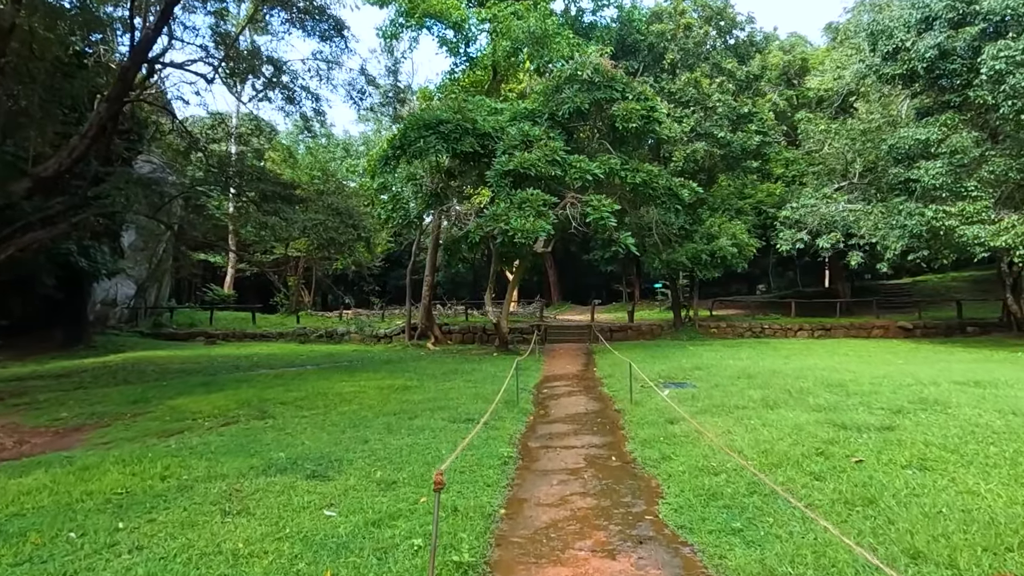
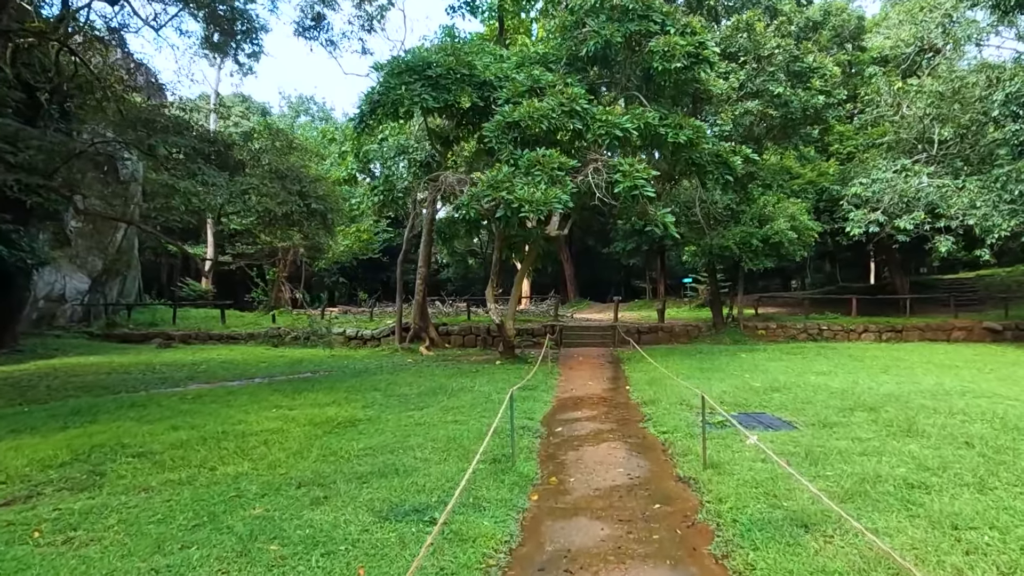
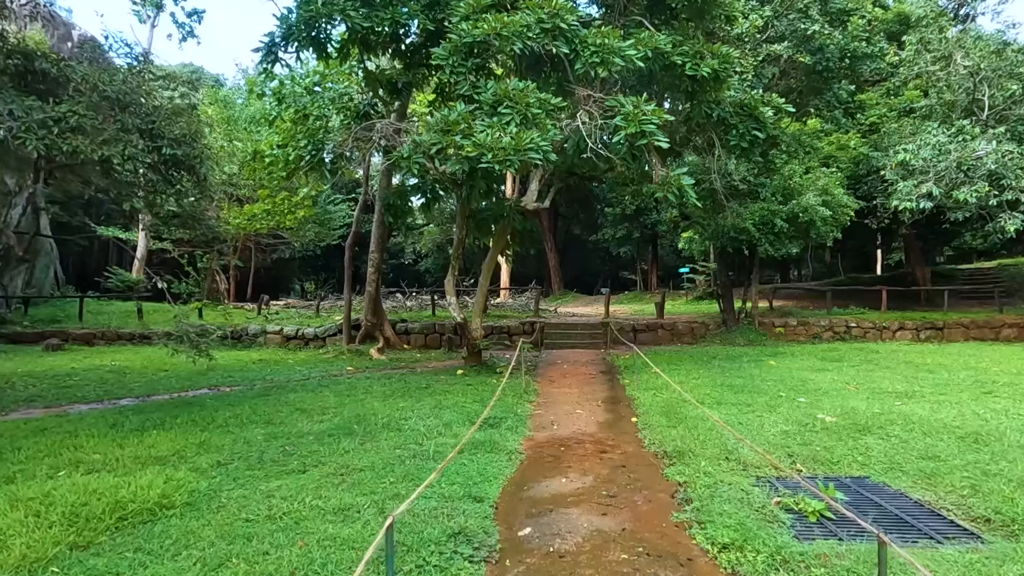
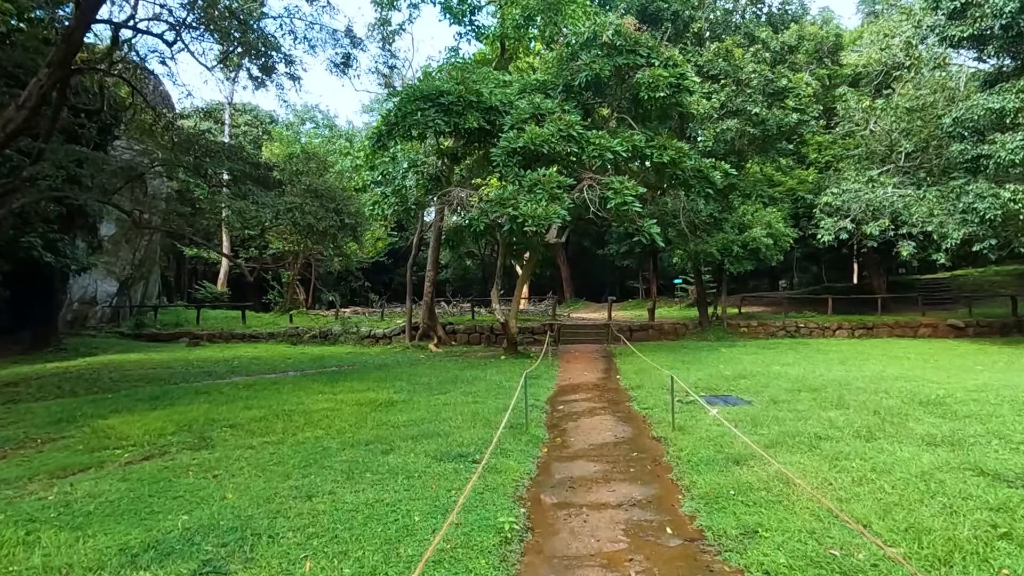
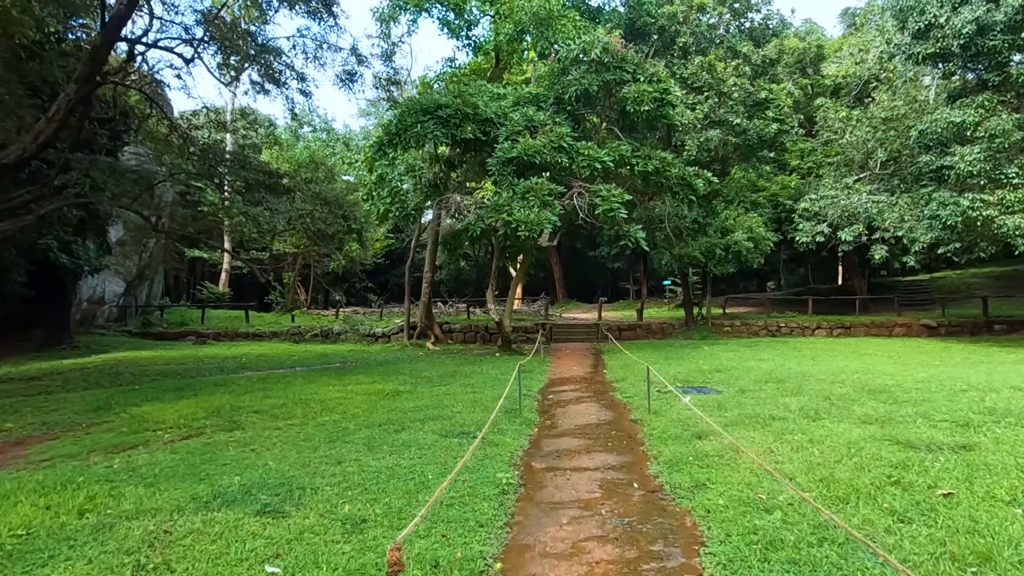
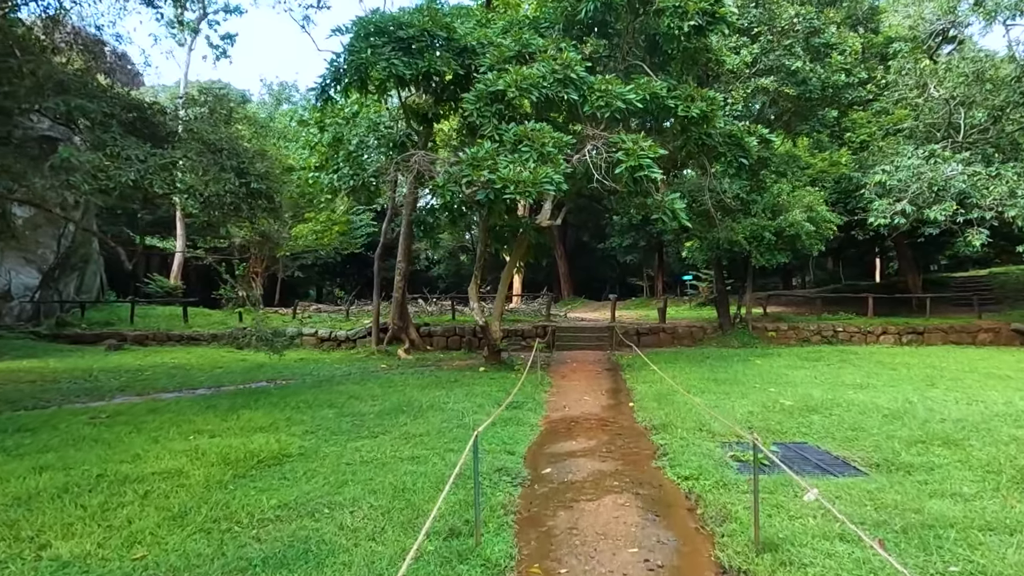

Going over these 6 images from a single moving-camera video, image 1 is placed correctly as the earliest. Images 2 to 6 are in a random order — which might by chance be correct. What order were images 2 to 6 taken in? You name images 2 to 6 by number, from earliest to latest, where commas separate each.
5, 4, 2, 6, 3
